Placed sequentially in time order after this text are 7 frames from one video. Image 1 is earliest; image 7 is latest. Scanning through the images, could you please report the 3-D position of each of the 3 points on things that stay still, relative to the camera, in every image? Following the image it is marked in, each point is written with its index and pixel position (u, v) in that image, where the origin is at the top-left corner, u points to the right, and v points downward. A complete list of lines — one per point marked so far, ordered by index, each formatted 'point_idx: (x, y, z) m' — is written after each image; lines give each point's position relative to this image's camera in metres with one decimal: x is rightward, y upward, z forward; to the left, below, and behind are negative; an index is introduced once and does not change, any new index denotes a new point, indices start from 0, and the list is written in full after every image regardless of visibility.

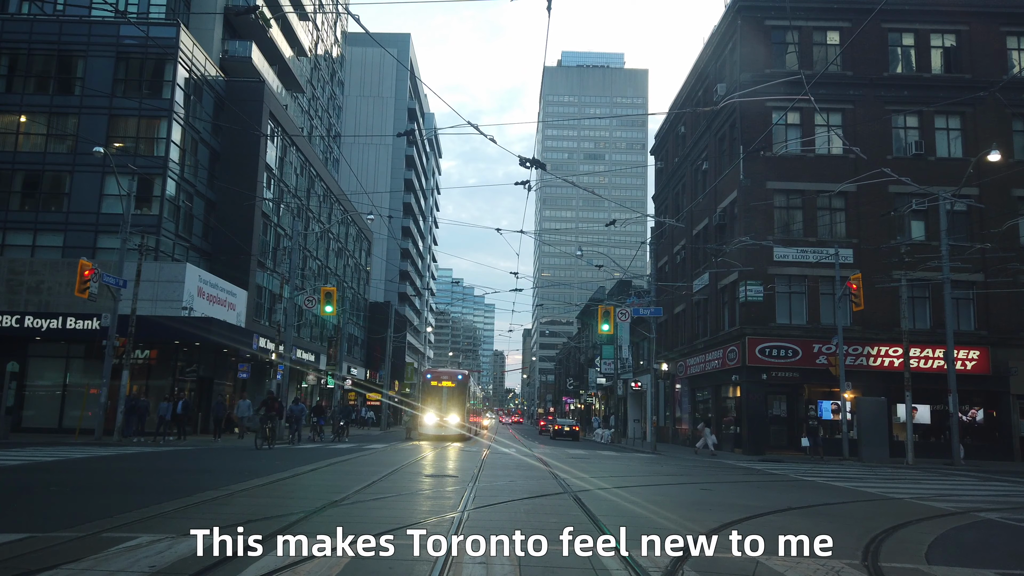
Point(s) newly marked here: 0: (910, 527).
0: (+5.7, -3.4, +10.7) m
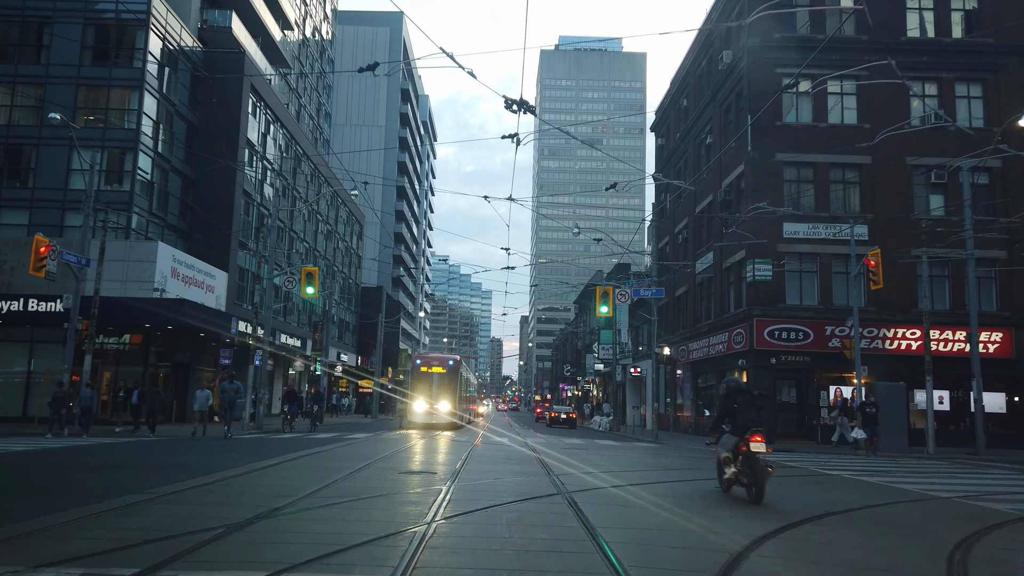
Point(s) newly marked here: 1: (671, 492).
0: (+5.4, -2.9, +8.7) m
1: (+2.6, -3.4, +12.4) m
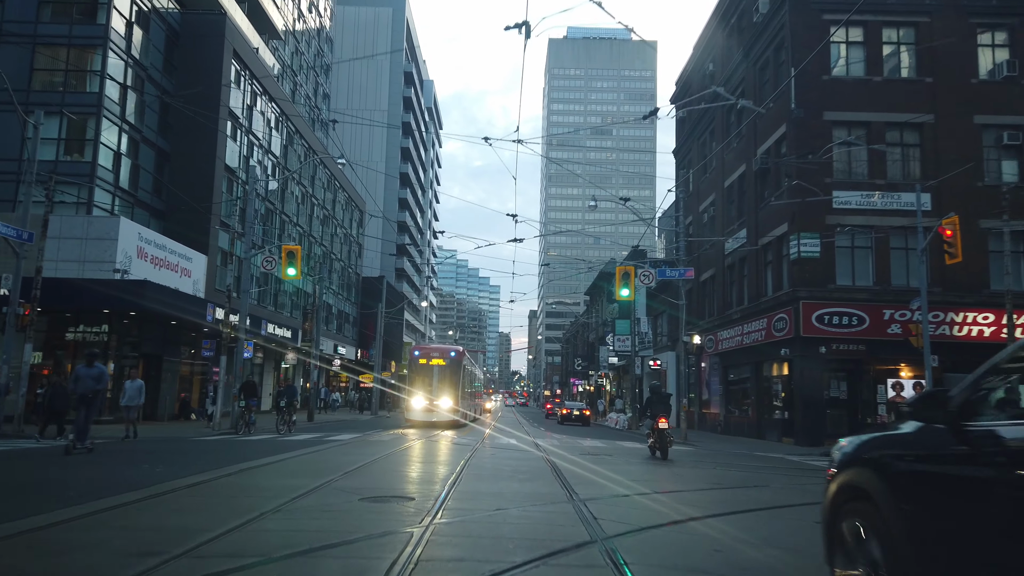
0: (+5.5, -2.3, +4.7) m
1: (+2.7, -2.7, +8.5) m
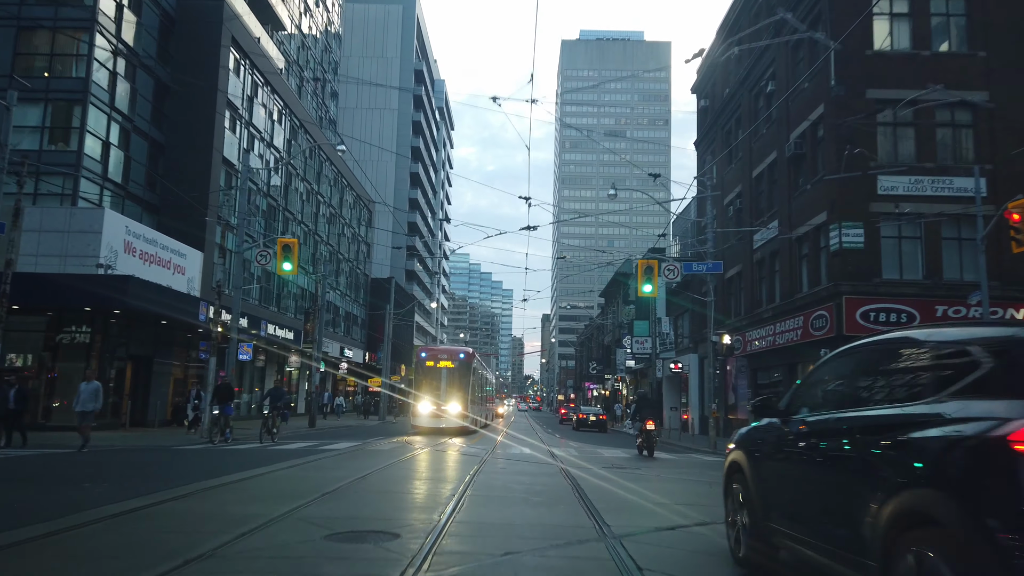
0: (+5.6, -2.0, +2.4) m
1: (+2.8, -2.5, +6.2) m
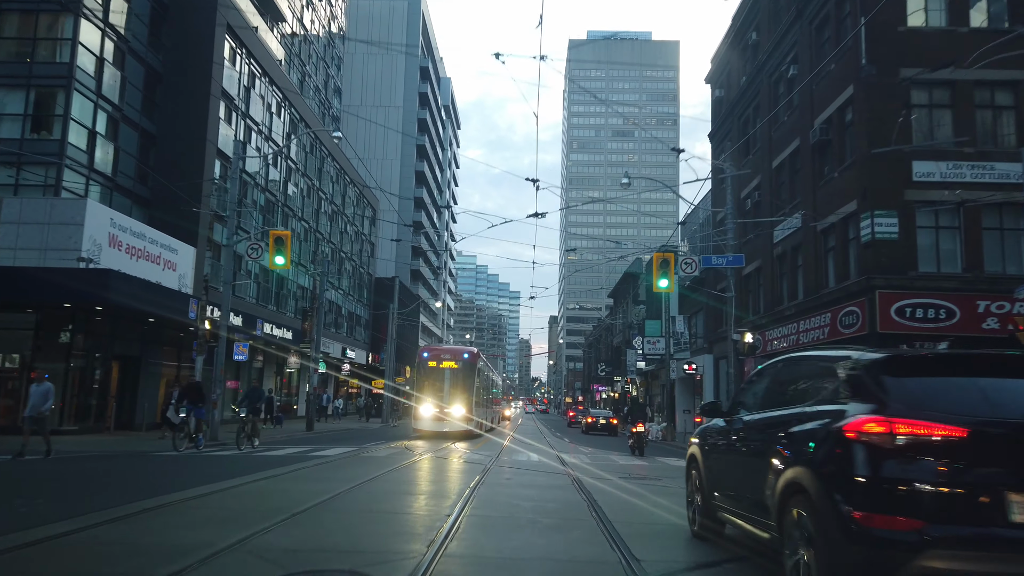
0: (+5.5, -1.7, +0.7) m
1: (+2.9, -2.2, +4.5) m
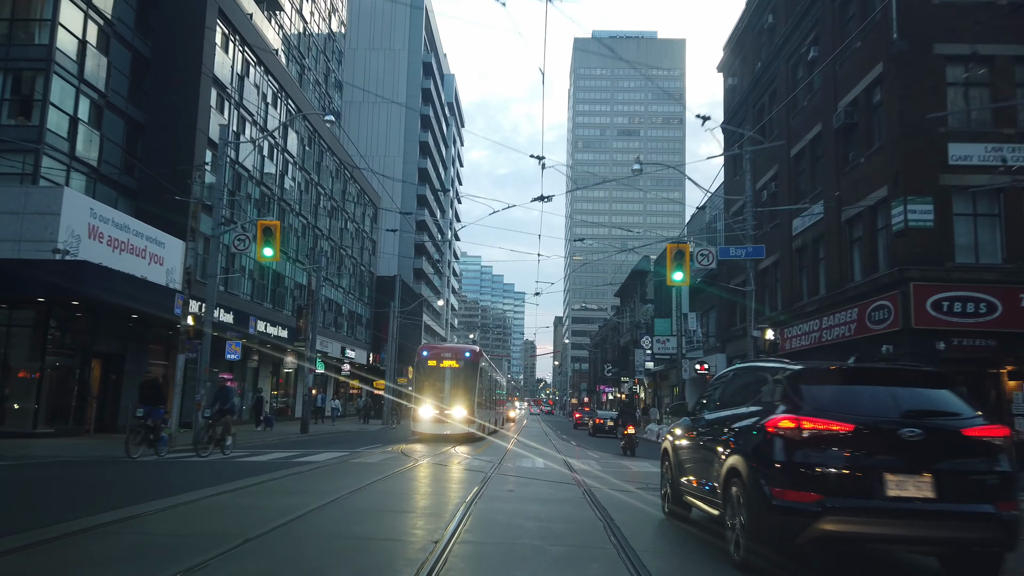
0: (+5.5, -1.5, -0.9) m
1: (+2.9, -2.0, +2.9) m
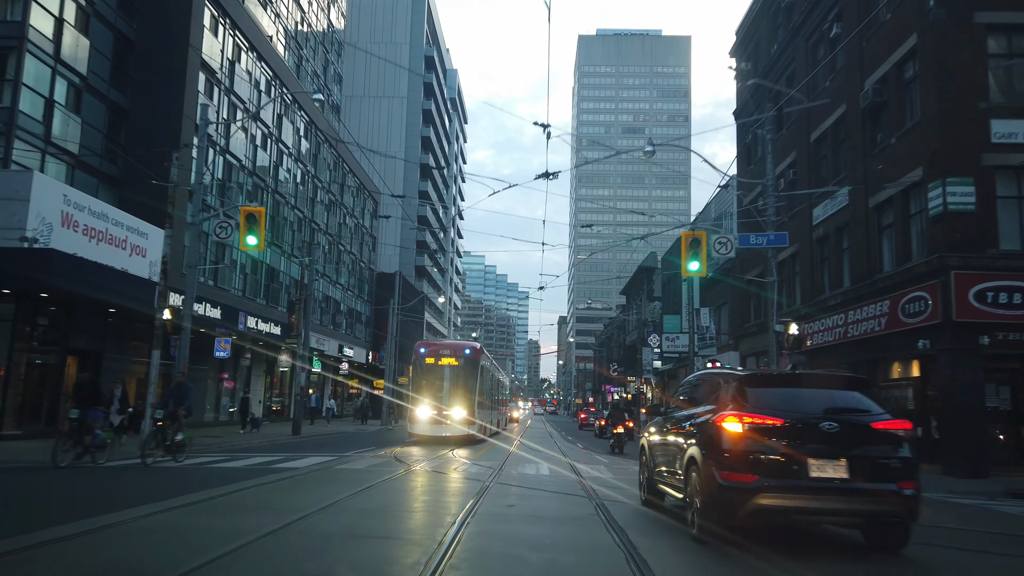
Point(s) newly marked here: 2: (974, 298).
0: (+5.4, -1.2, -2.7) m
1: (+2.8, -1.7, +1.2) m
2: (+11.2, -0.3, +18.3) m
